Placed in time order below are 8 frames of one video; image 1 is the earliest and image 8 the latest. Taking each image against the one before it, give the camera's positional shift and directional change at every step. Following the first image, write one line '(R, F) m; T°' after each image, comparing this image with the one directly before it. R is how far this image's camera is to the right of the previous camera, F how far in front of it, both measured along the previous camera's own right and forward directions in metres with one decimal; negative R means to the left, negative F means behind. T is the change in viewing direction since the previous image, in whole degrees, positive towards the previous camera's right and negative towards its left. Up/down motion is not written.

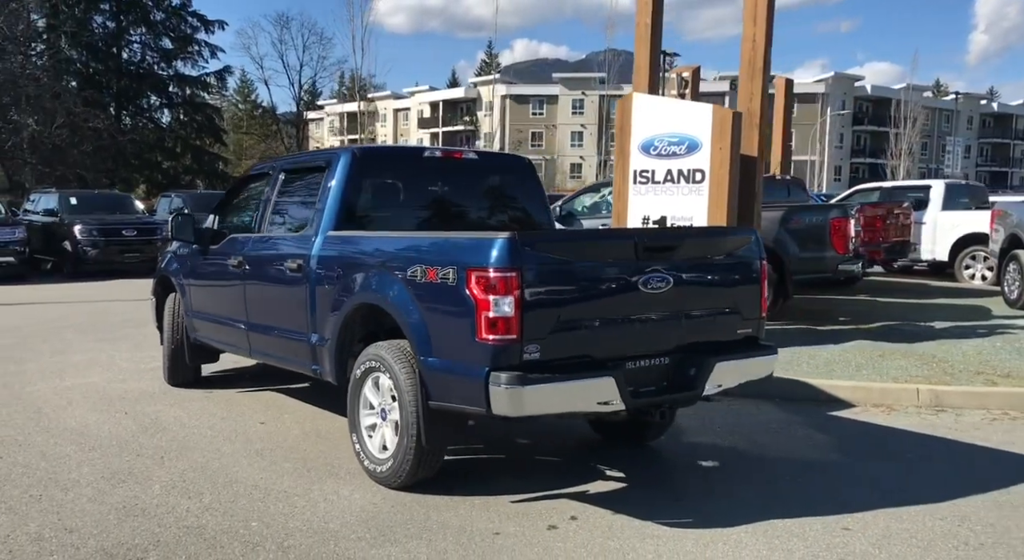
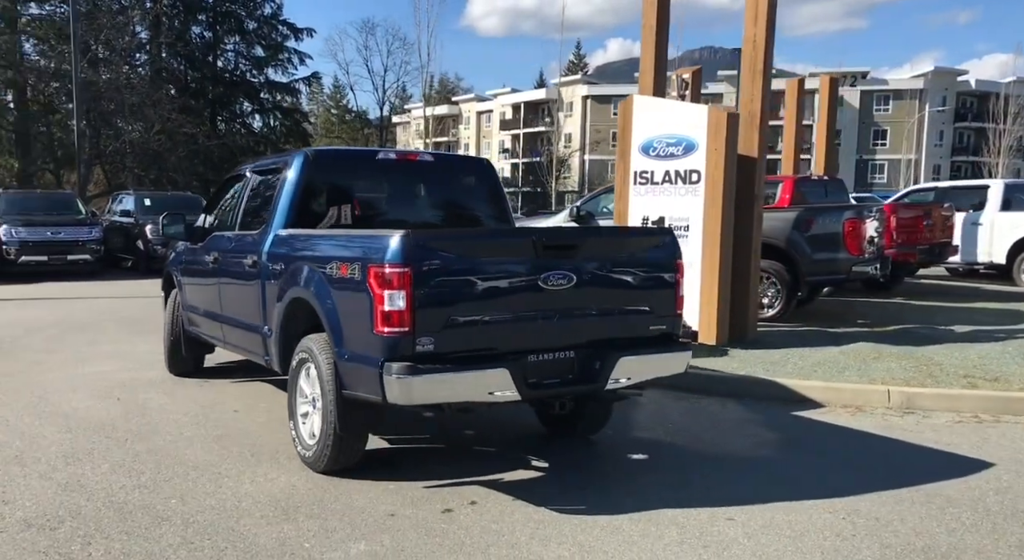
(+1.0, -0.2) m; -6°
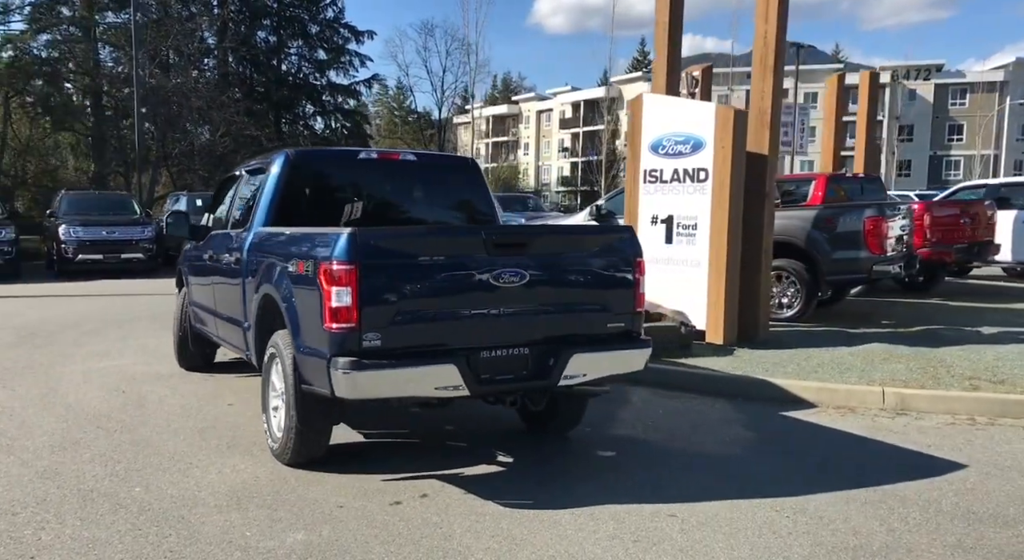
(+0.6, -0.1) m; -4°
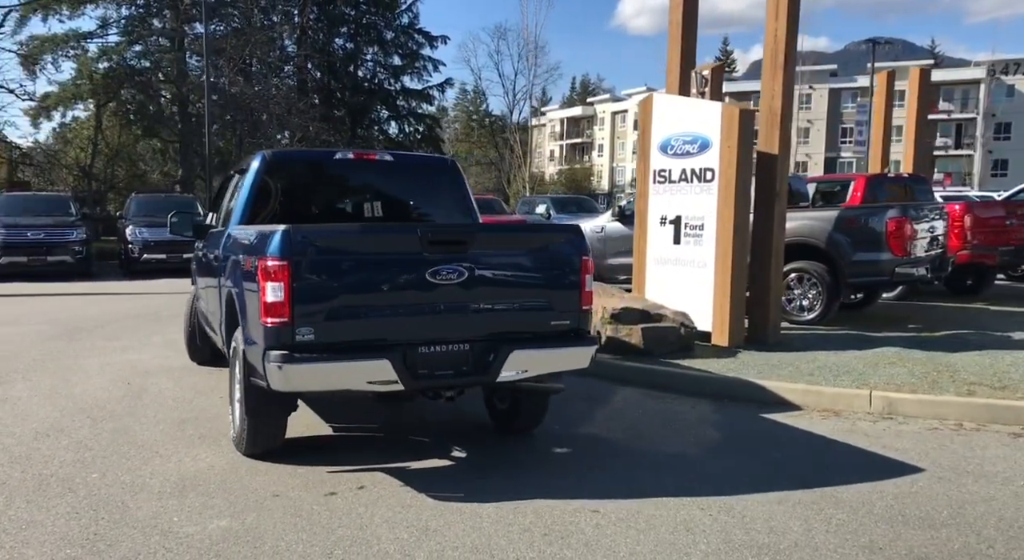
(+0.8, 0.0) m; -5°
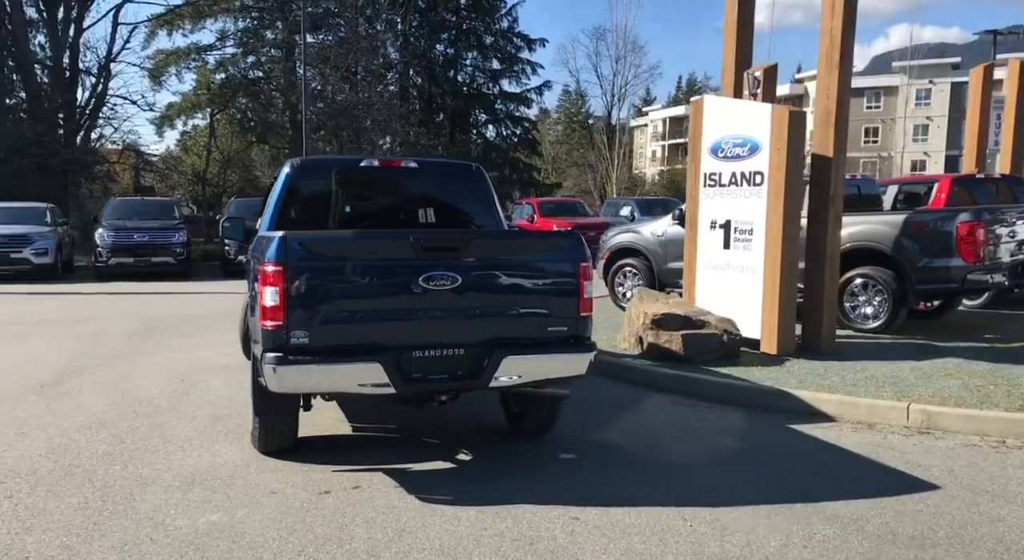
(+0.7, 0.0) m; -7°
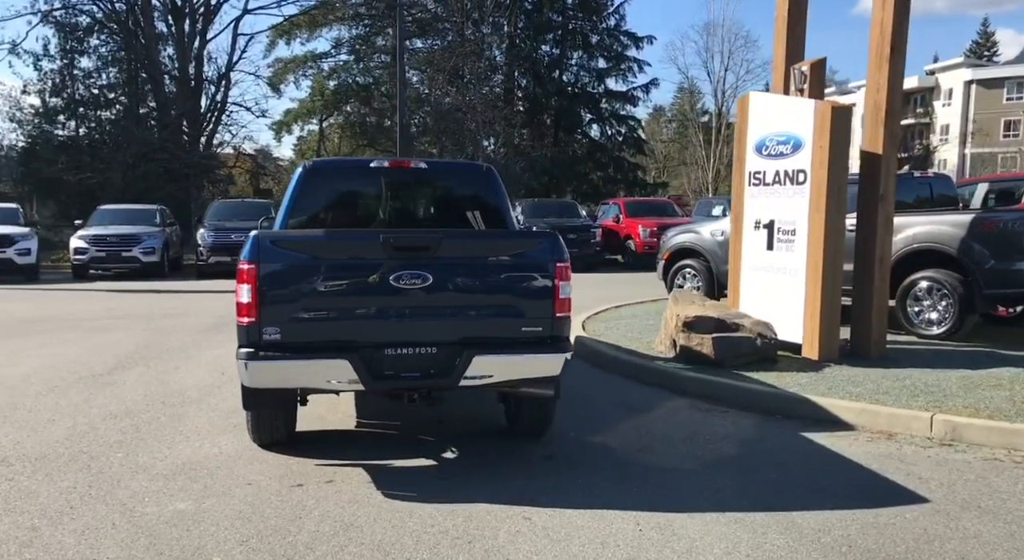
(+0.9, +0.1) m; -7°
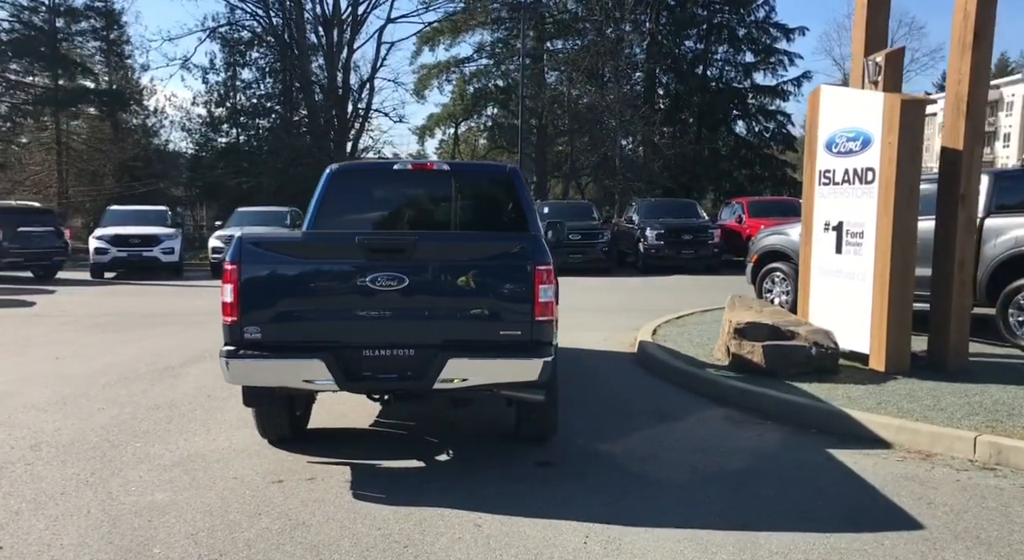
(+1.1, +0.2) m; -10°
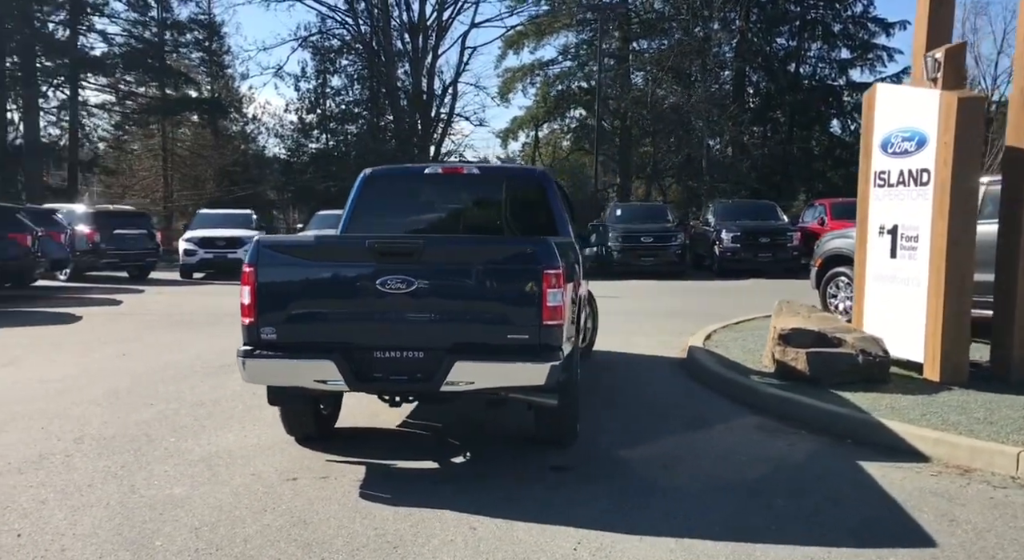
(+0.5, 0.0) m; -6°
